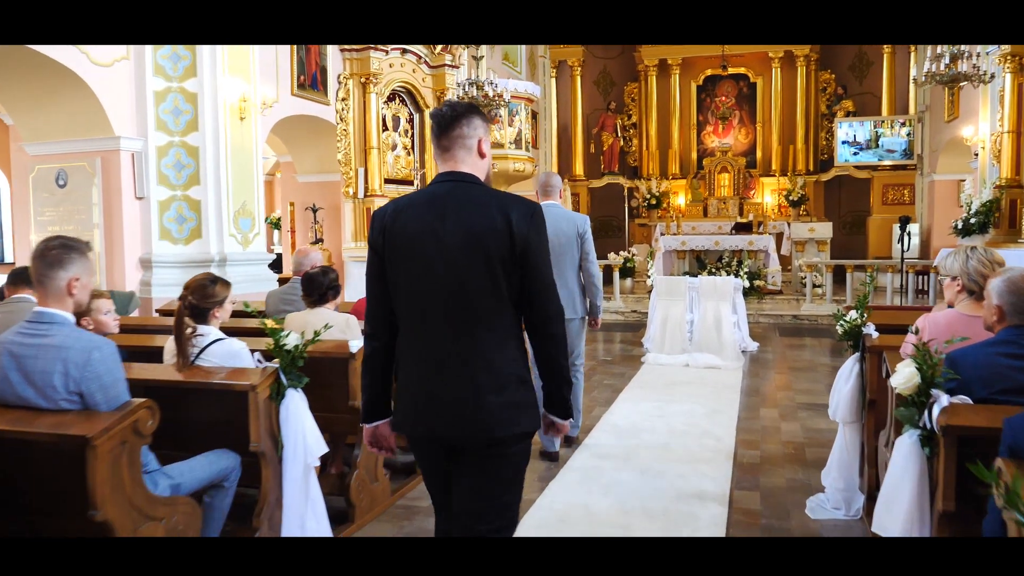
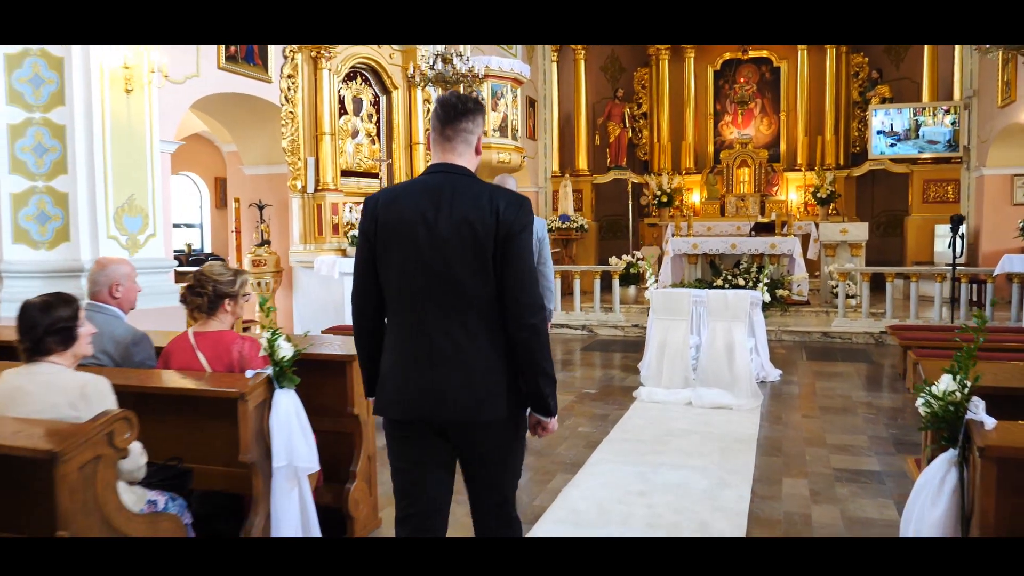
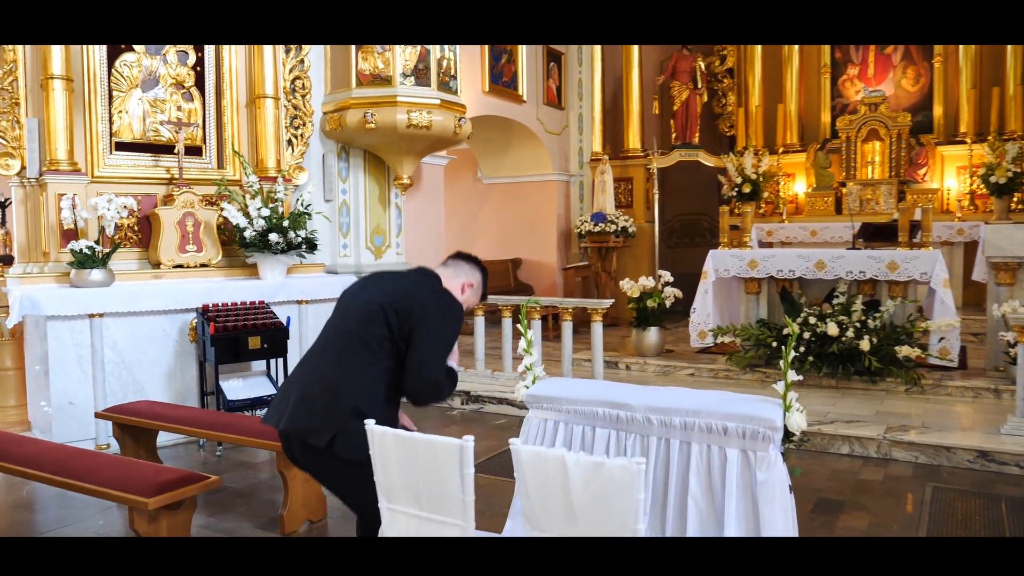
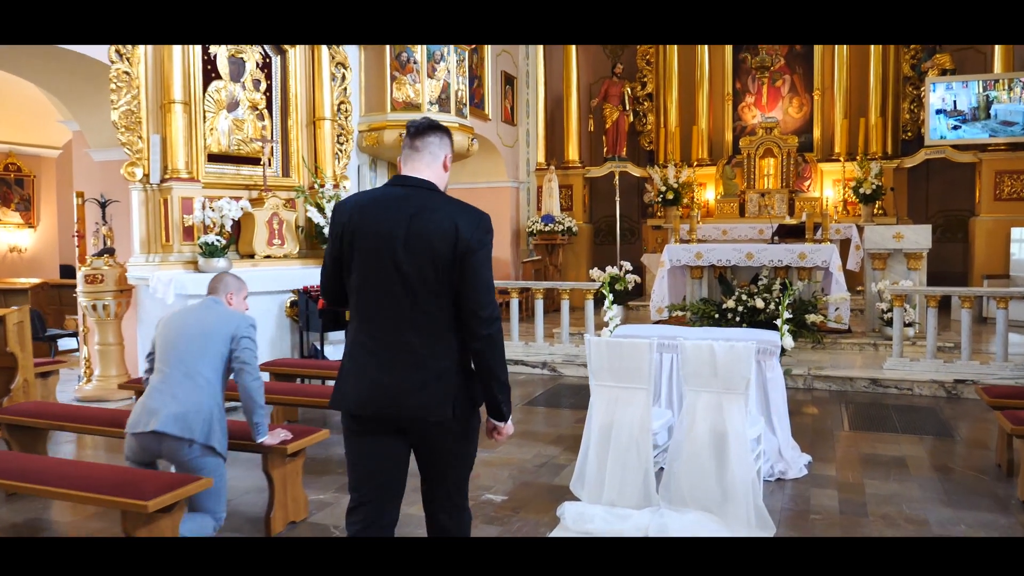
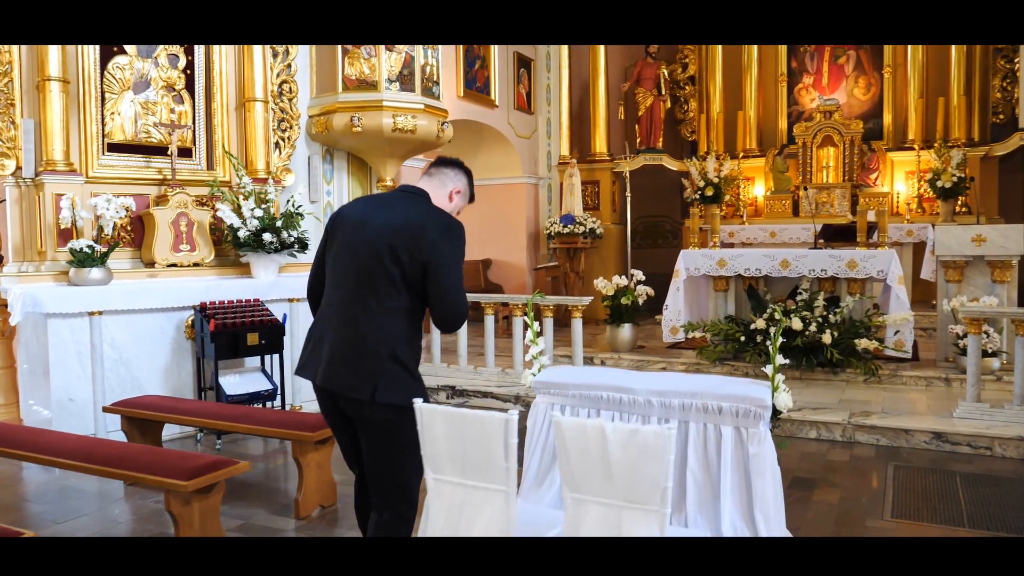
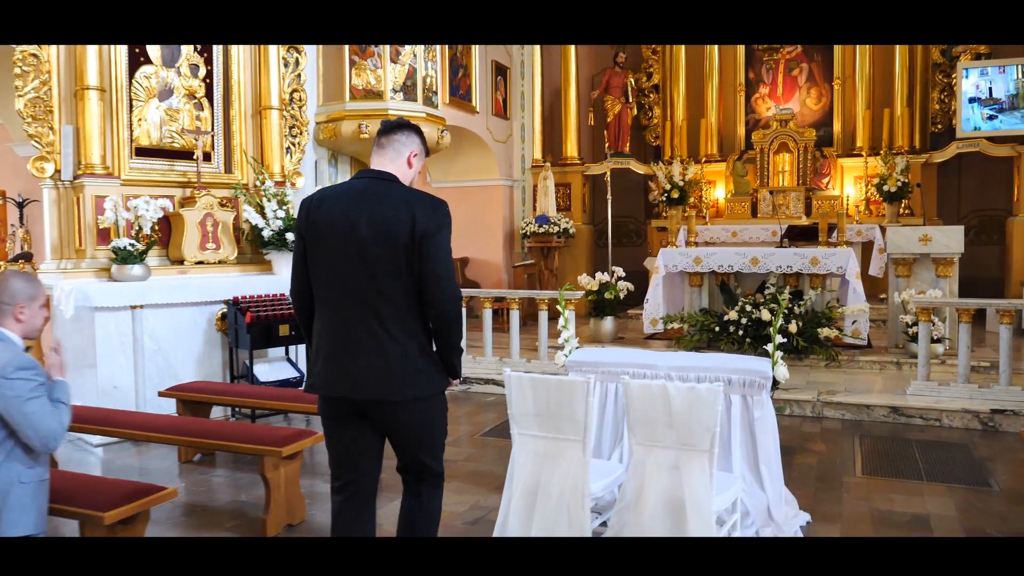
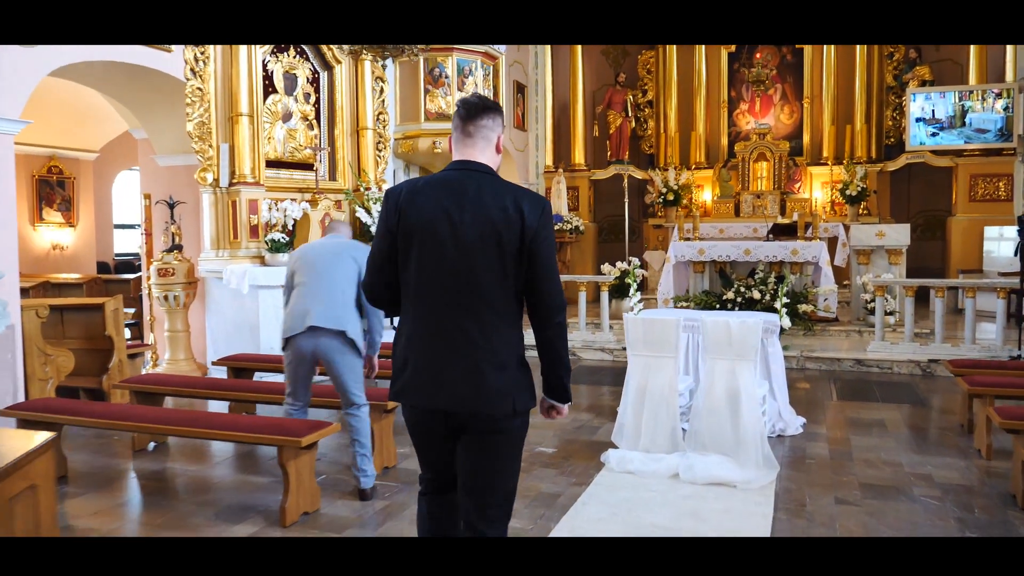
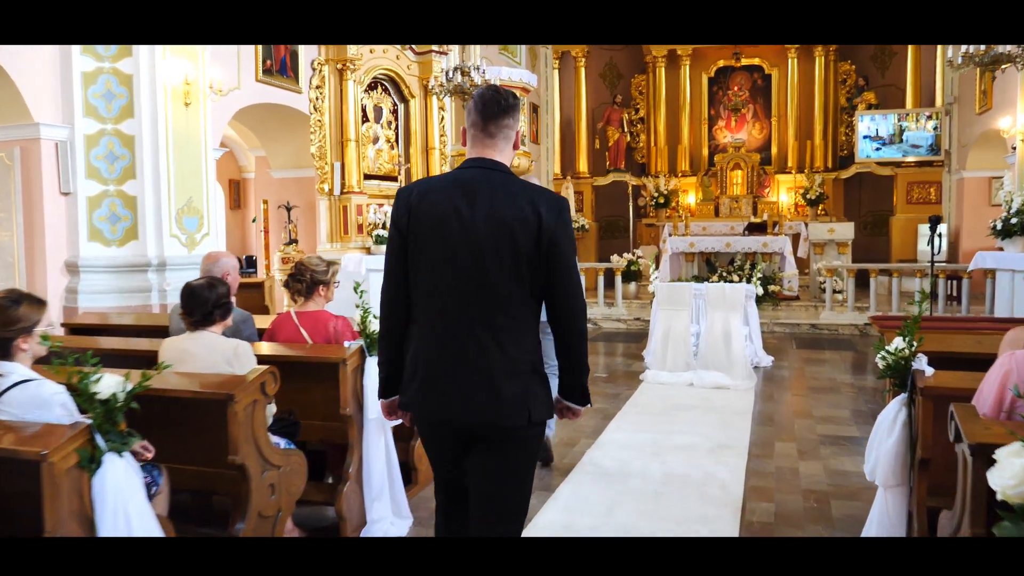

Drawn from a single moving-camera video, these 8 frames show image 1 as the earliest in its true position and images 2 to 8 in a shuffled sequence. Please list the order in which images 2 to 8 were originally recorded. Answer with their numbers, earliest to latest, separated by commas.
8, 2, 7, 4, 6, 5, 3
